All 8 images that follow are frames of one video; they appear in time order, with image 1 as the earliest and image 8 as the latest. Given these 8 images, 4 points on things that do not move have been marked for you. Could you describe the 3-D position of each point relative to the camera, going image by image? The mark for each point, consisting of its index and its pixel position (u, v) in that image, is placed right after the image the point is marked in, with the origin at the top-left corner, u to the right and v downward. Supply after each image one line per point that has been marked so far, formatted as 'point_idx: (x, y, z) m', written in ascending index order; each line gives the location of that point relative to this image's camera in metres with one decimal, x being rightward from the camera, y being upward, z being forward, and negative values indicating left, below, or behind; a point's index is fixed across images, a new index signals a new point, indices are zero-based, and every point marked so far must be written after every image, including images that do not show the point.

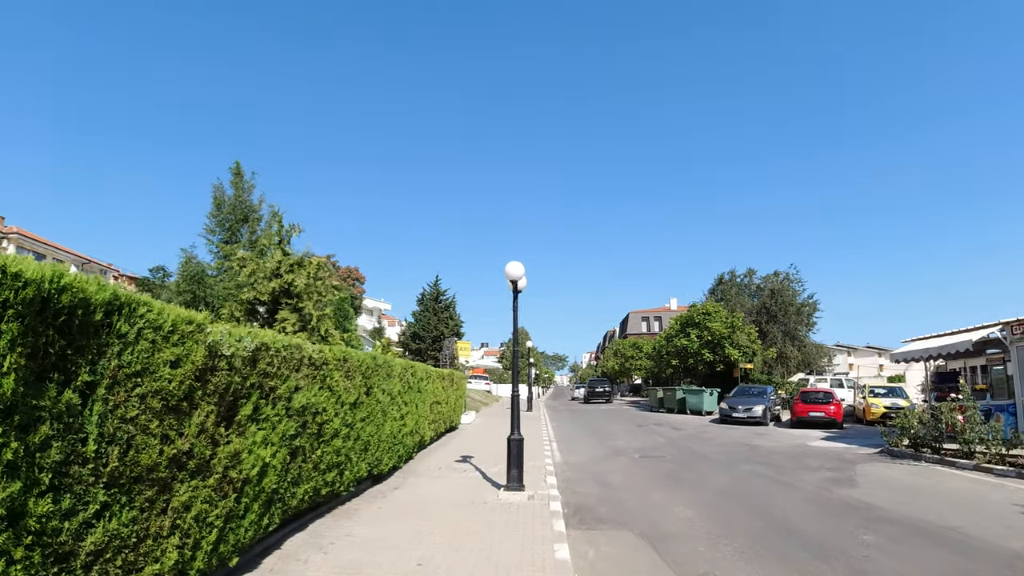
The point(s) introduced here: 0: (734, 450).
0: (+5.9, -4.3, +17.0) m
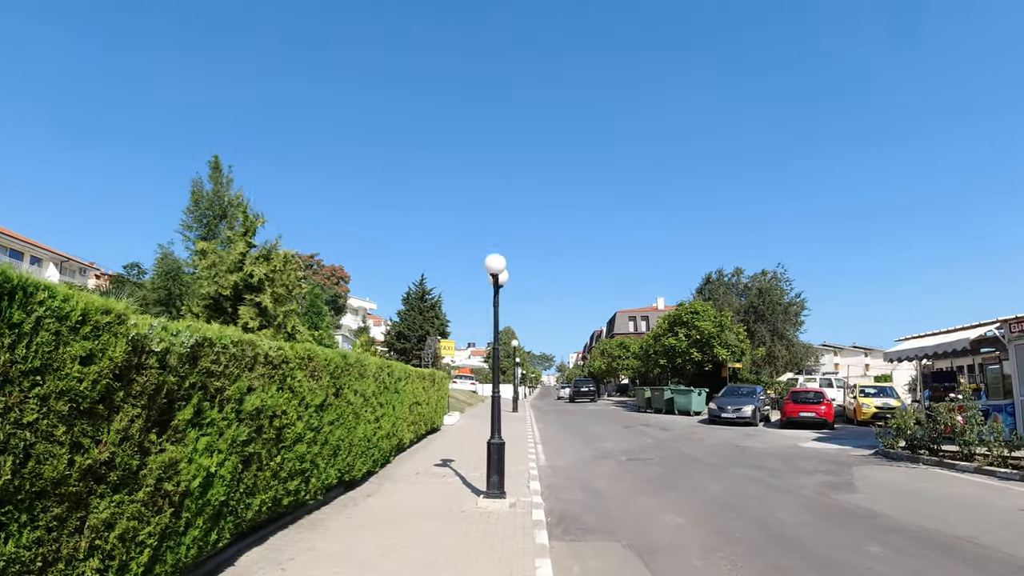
0: (+5.5, -4.2, +16.5) m
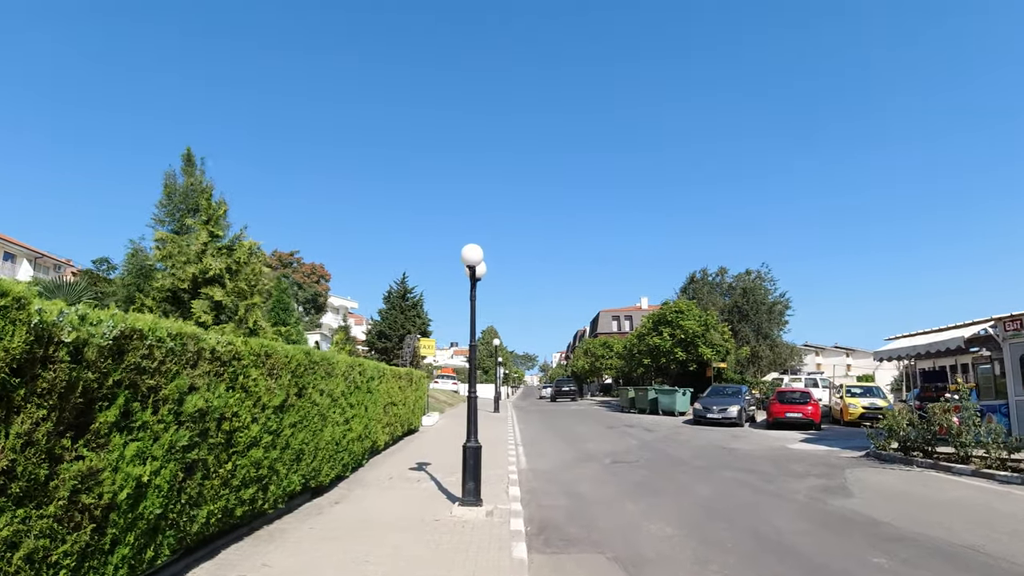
0: (+5.0, -4.1, +16.0) m
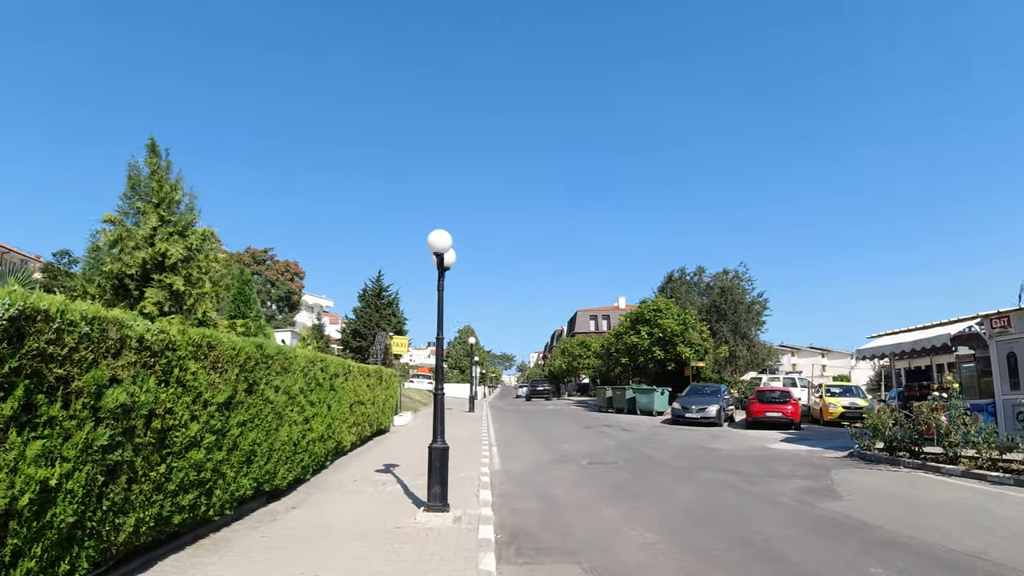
0: (+4.4, -4.0, +15.5) m
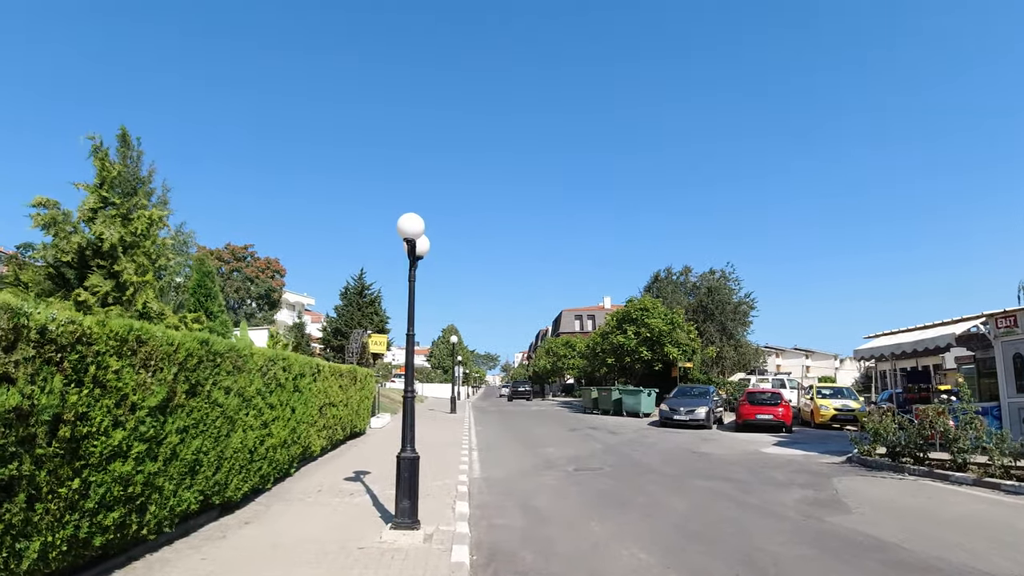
0: (+3.9, -3.9, +14.7) m
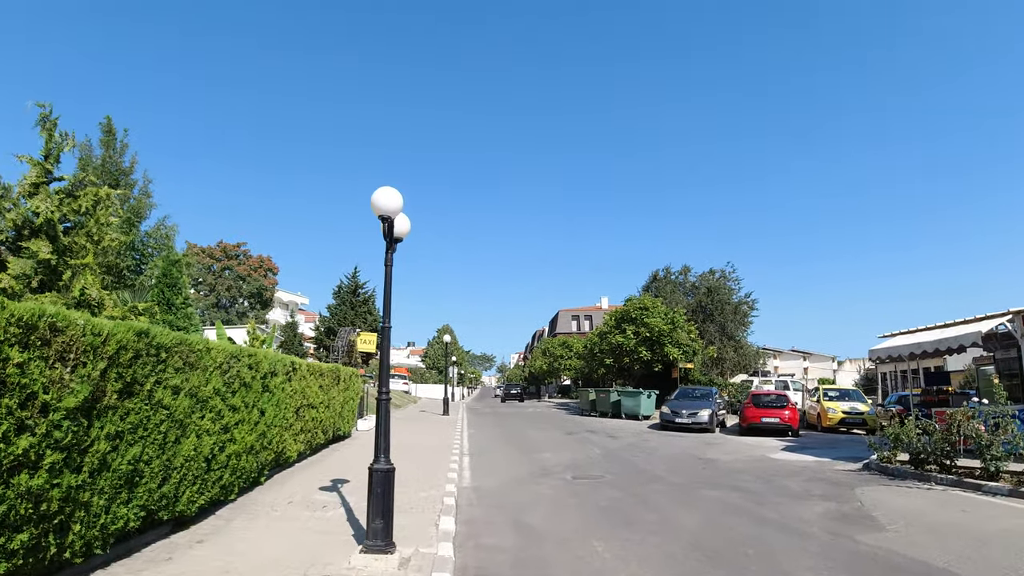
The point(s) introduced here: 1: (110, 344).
0: (+3.8, -3.8, +13.7) m
1: (-3.6, -0.5, +5.7) m
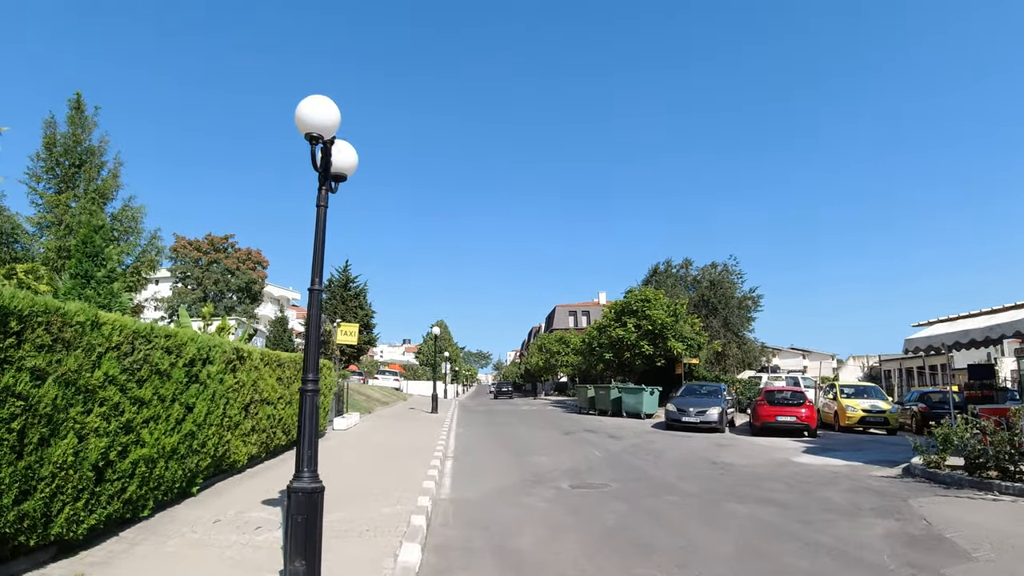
0: (+3.6, -3.4, +12.0) m
1: (-3.8, -0.1, +3.9) m
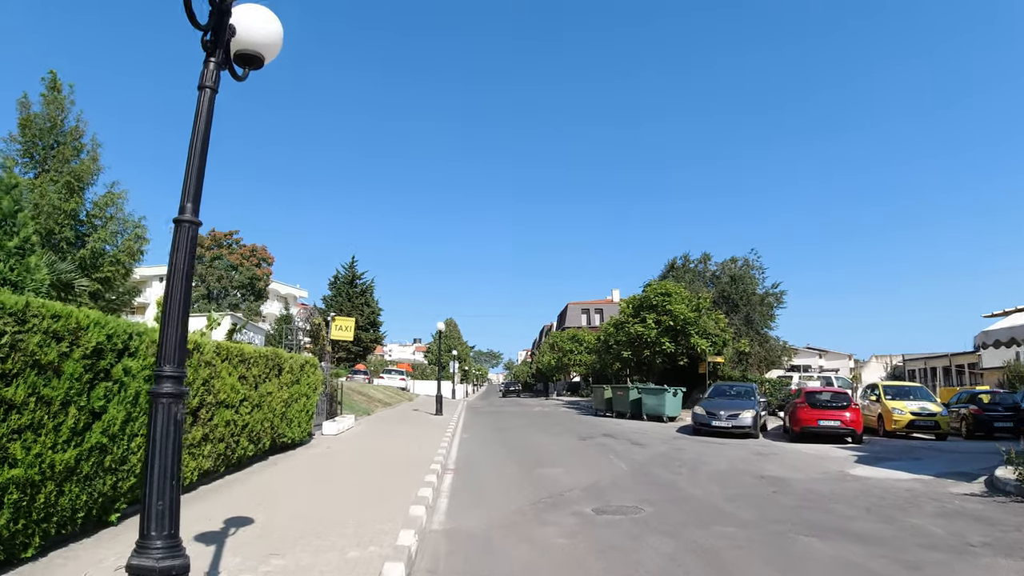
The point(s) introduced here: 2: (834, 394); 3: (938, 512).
0: (+3.7, -3.1, +10.0) m
1: (-3.7, +0.2, +2.1) m
2: (+9.1, -3.0, +18.1) m
3: (+5.7, -2.9, +8.6) m
